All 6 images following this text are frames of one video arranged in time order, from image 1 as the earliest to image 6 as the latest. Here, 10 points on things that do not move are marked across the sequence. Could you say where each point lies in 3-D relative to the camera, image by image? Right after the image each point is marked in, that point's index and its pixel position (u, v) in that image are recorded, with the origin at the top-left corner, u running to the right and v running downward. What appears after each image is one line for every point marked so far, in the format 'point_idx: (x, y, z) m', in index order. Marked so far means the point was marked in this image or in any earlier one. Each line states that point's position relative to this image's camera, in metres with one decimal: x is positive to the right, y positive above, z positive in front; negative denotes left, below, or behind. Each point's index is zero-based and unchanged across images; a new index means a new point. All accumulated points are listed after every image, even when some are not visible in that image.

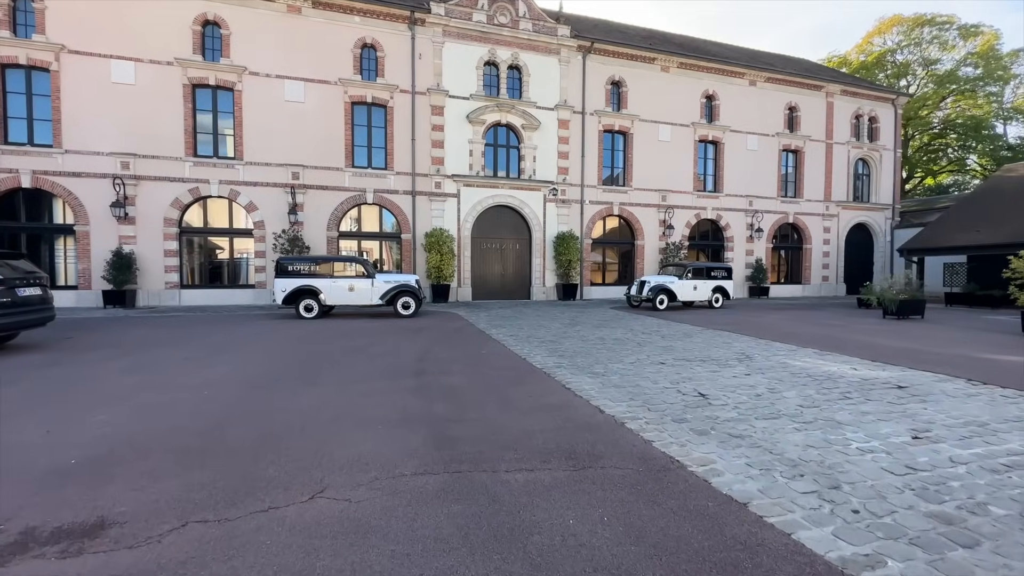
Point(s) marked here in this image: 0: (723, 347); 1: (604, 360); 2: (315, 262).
0: (+4.5, -1.3, +9.5) m
1: (+1.7, -1.3, +8.2) m
2: (-6.1, +0.8, +14.1) m
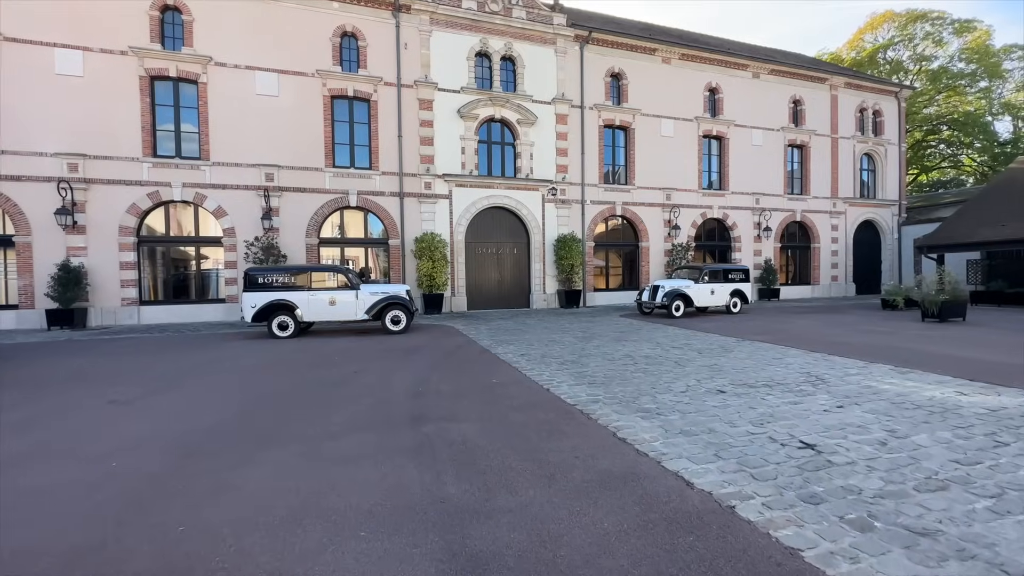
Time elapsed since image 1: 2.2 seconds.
0: (+4.8, -1.4, +8.0) m
1: (+2.0, -1.5, +6.6) m
2: (-6.0, +0.4, +12.2) m
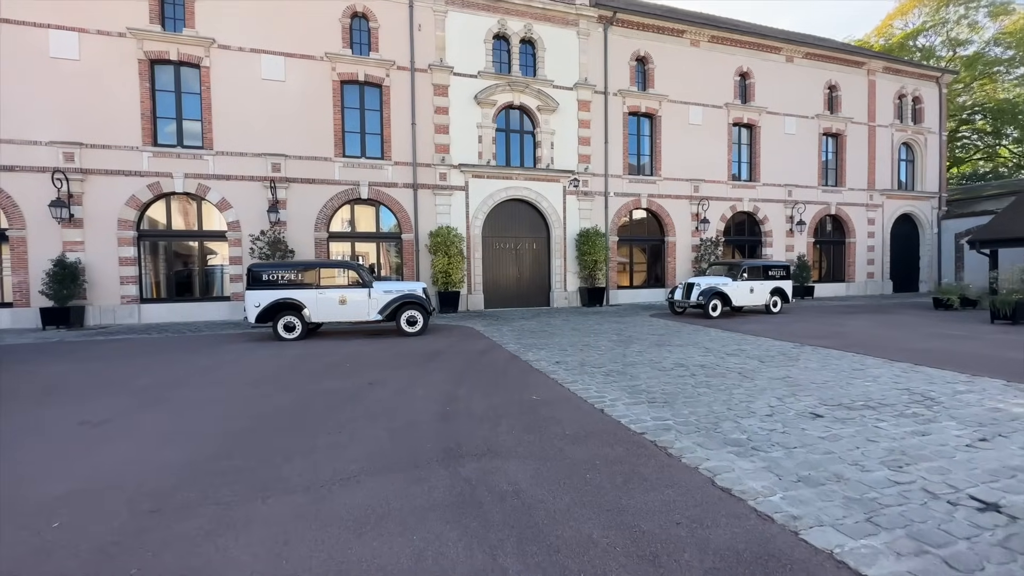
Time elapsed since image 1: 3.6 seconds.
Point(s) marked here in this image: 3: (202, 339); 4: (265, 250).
0: (+5.4, -1.4, +6.8) m
1: (+2.6, -1.5, +5.4) m
2: (-5.3, +0.5, +11.2) m
3: (-8.3, -1.4, +12.1) m
4: (-8.6, +1.3, +15.6) m
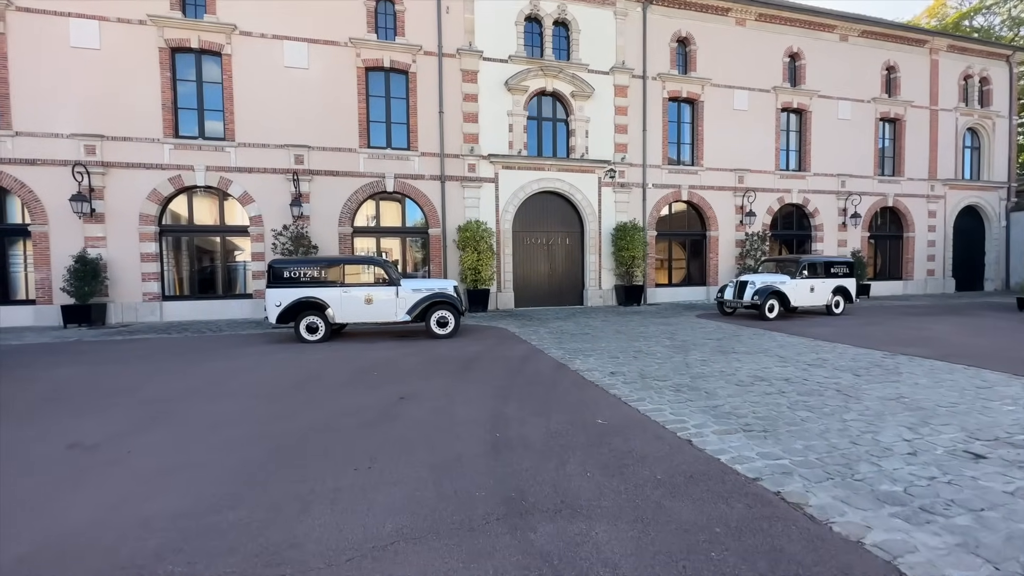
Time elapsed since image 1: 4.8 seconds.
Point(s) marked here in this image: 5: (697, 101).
0: (+6.1, -1.4, +5.5) m
1: (+3.2, -1.5, +4.3) m
2: (-4.4, +0.5, +10.4) m
3: (-7.4, -1.3, +11.4) m
4: (-7.4, +1.4, +14.9) m
5: (+8.0, +8.1, +19.4) m
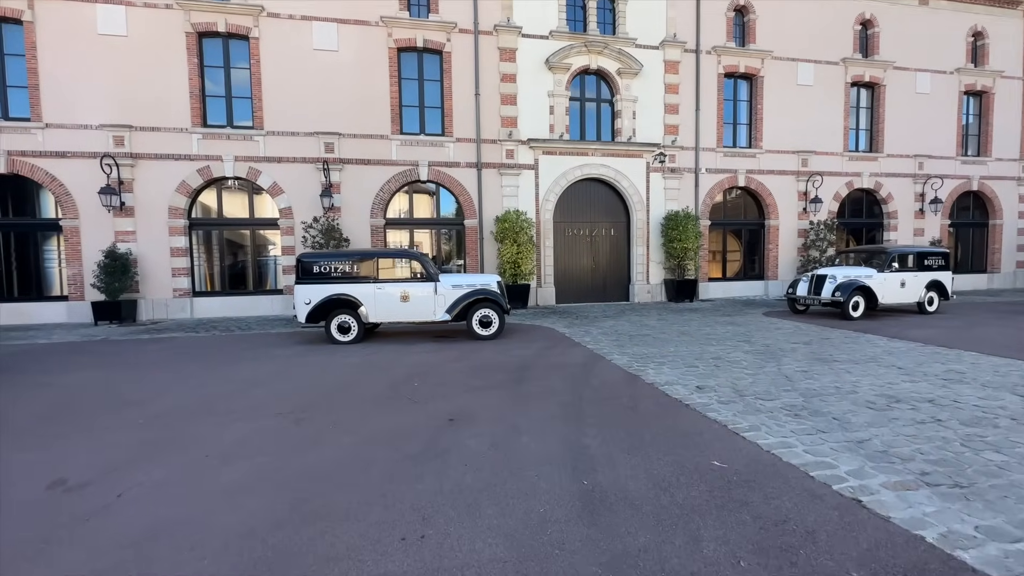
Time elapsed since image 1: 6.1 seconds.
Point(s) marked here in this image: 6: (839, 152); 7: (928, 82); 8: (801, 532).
0: (+6.8, -1.4, +4.0) m
1: (+3.9, -1.5, +3.0) m
2: (-3.4, +0.6, +9.5) m
3: (-6.2, -1.2, +10.7) m
4: (-6.1, +1.6, +14.2) m
5: (+9.6, +8.4, +17.6) m
6: (+13.4, +5.6, +18.4) m
7: (+17.8, +8.8, +19.2) m
8: (+1.8, -1.5, +2.8) m
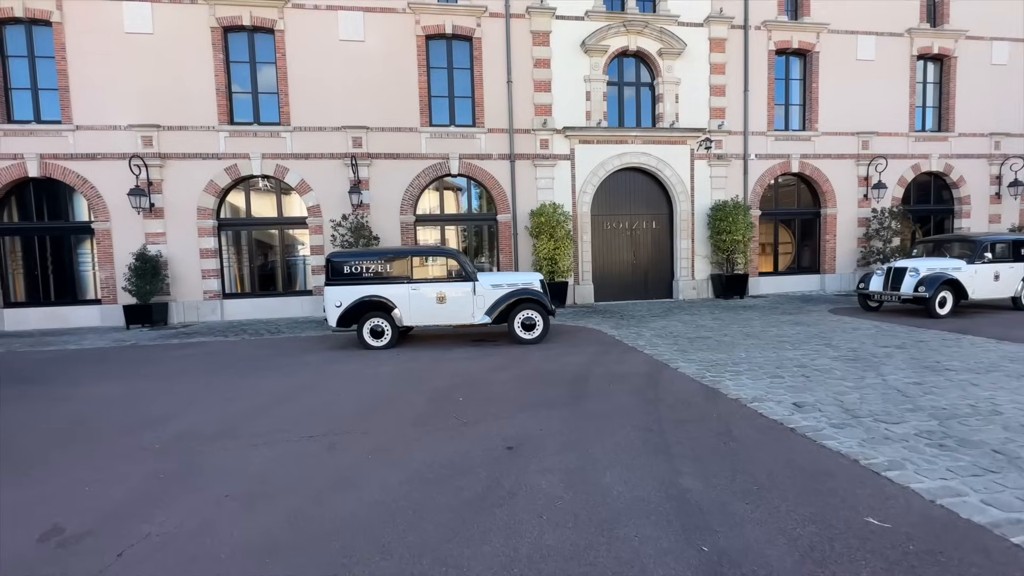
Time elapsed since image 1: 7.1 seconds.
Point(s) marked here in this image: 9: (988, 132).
0: (+7.4, -1.3, +2.8) m
1: (+4.4, -1.5, +1.9) m
2: (-2.5, +0.6, +8.8) m
3: (-5.3, -1.3, +10.2) m
4: (-5.0, +1.5, +13.6) m
5: (+10.8, +8.6, +16.2) m
6: (+14.7, +5.8, +16.8) m
7: (+19.1, +9.1, +17.3) m
8: (+2.3, -1.5, +1.9) m
9: (+18.4, +6.0, +17.4) m
